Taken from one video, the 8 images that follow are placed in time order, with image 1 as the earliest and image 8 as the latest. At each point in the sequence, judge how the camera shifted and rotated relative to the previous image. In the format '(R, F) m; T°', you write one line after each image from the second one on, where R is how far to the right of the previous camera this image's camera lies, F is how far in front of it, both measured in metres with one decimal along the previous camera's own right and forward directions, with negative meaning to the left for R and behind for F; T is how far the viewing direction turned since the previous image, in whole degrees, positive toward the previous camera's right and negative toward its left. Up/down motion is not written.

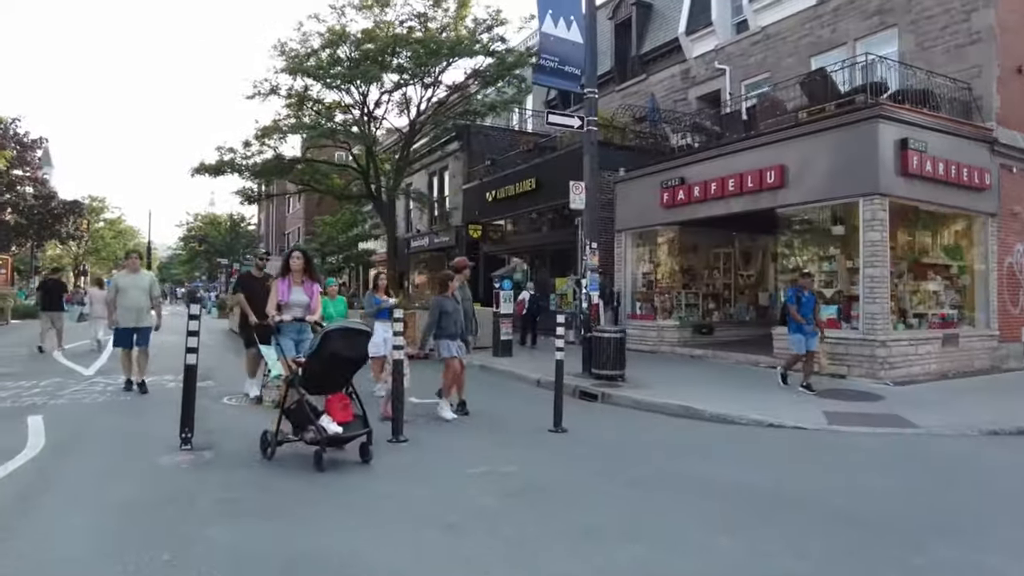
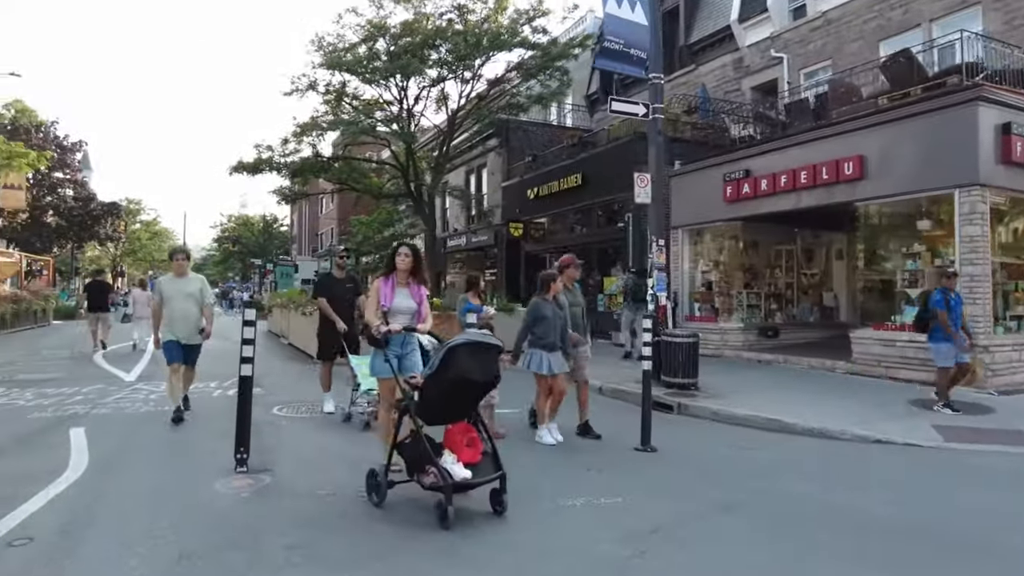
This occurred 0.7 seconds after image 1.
(-0.6, +0.8) m; -2°
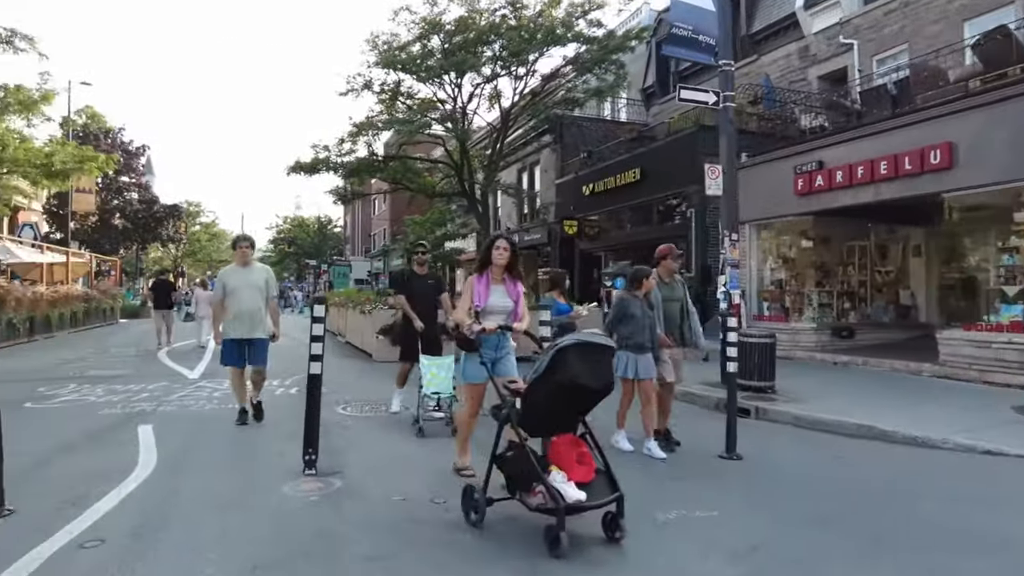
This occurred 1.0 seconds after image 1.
(-0.3, +0.3) m; -4°
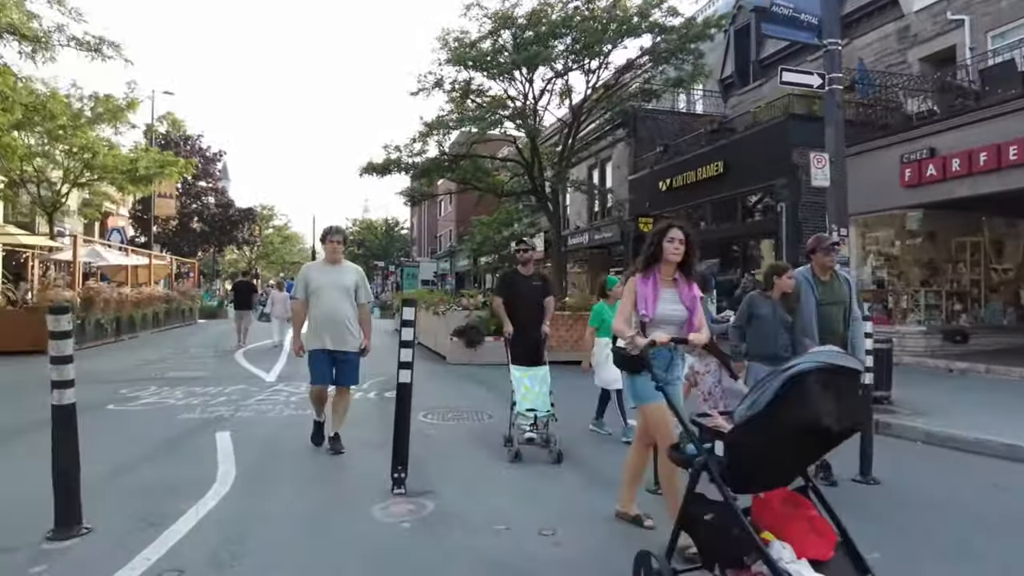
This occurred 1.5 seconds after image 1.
(-0.3, +0.6) m; -5°
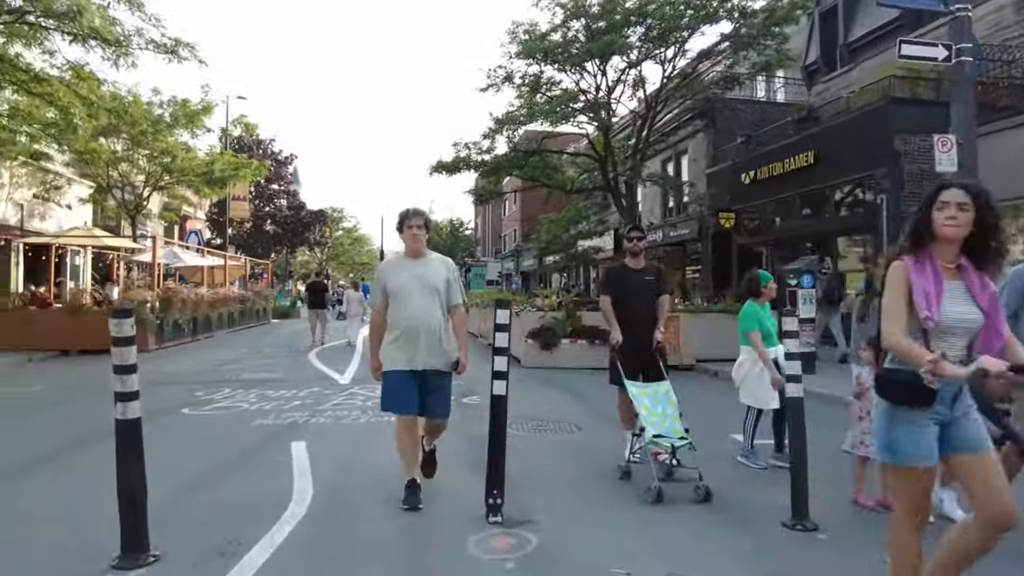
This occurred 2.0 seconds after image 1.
(-0.3, +0.6) m; -5°
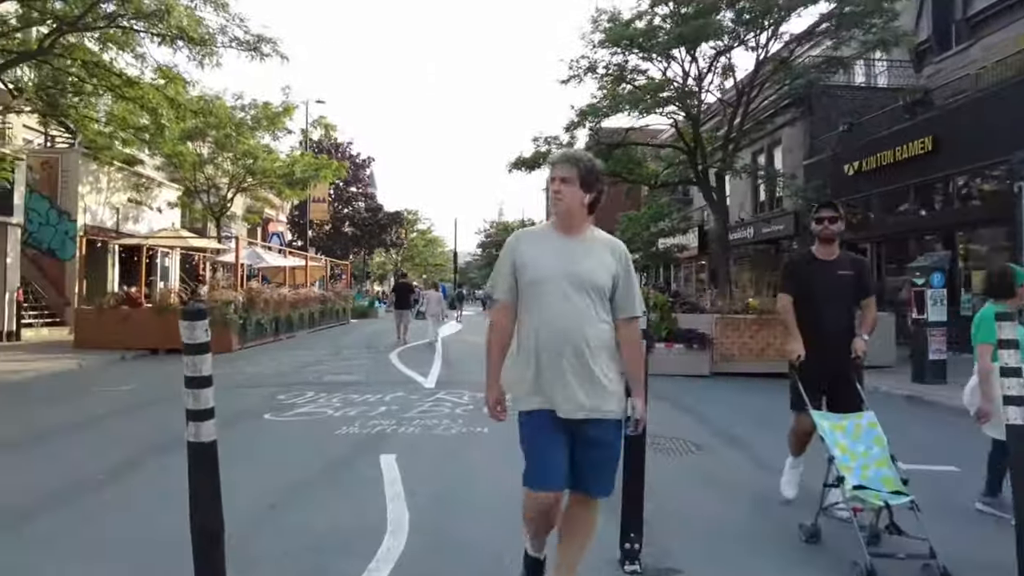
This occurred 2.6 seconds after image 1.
(-0.4, +0.7) m; -6°
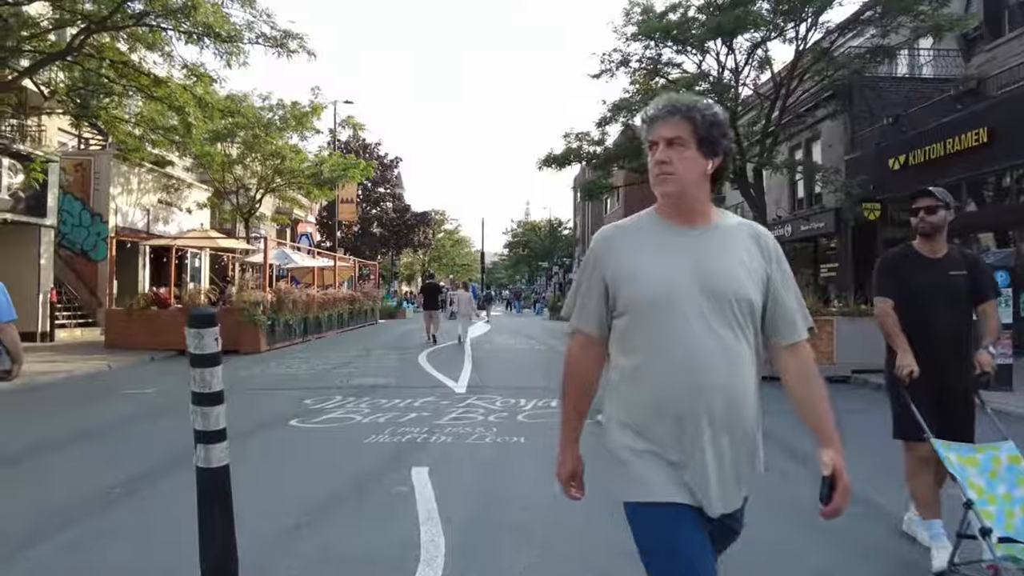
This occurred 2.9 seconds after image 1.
(-0.1, +0.4) m; -2°
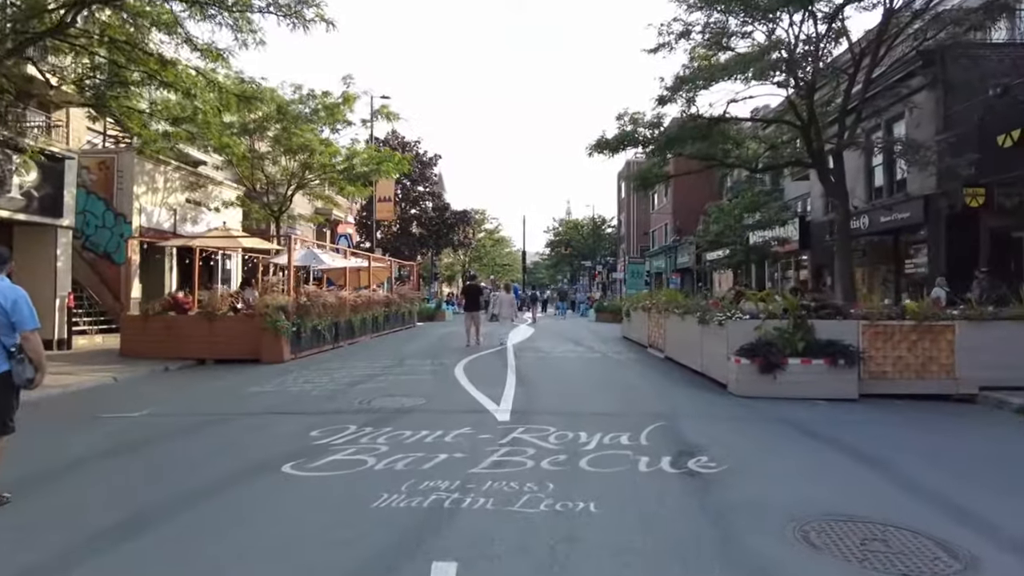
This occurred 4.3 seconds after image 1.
(-0.2, +1.9) m; -4°
